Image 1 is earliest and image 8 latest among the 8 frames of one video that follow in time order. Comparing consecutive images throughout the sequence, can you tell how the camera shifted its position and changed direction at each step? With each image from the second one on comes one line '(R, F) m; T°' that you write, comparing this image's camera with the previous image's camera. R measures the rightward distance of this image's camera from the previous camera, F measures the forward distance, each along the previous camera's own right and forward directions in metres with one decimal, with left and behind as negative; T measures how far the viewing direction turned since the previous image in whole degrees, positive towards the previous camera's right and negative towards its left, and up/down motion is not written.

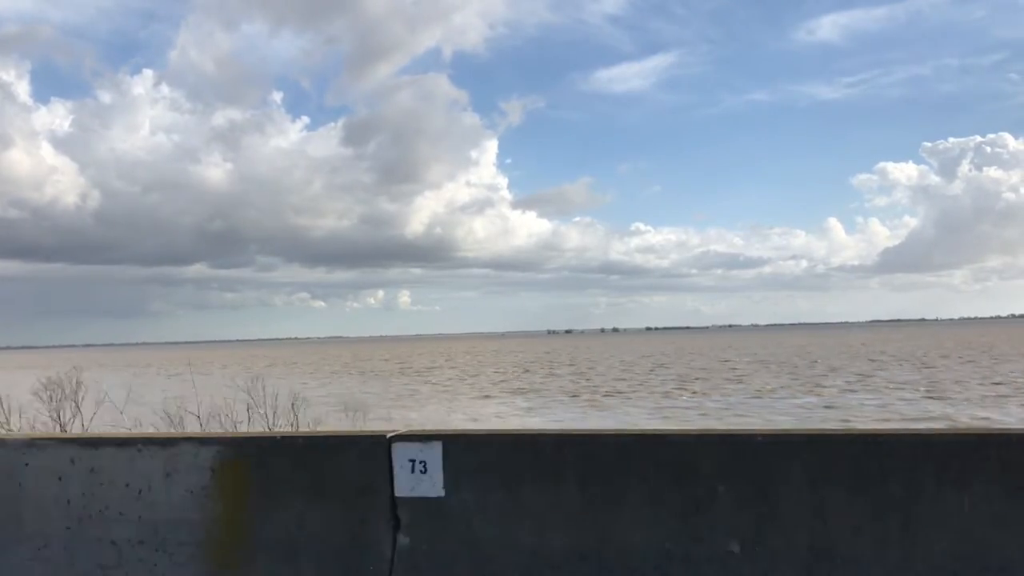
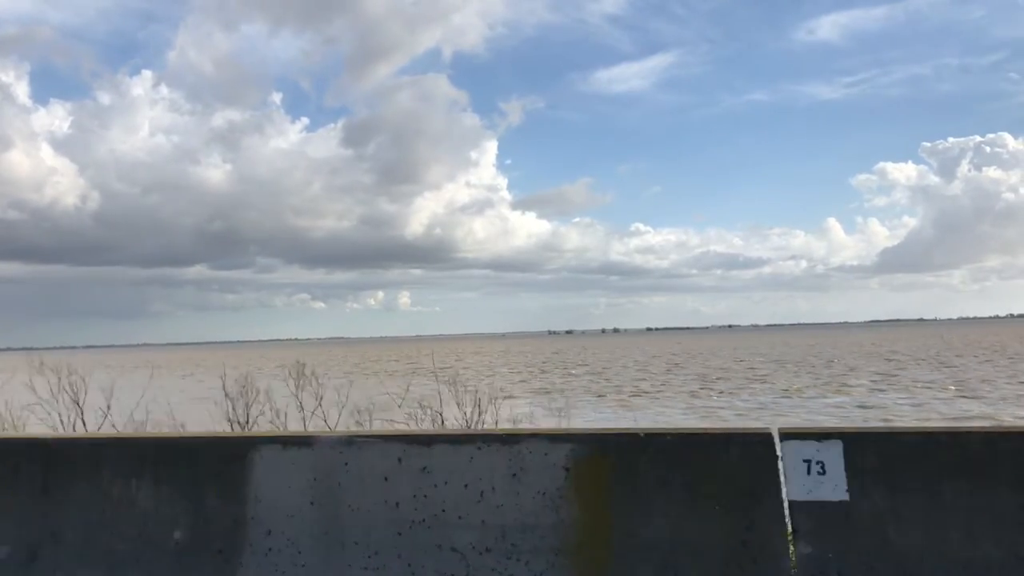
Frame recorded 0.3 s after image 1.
(-0.7, +0.1) m; 0°
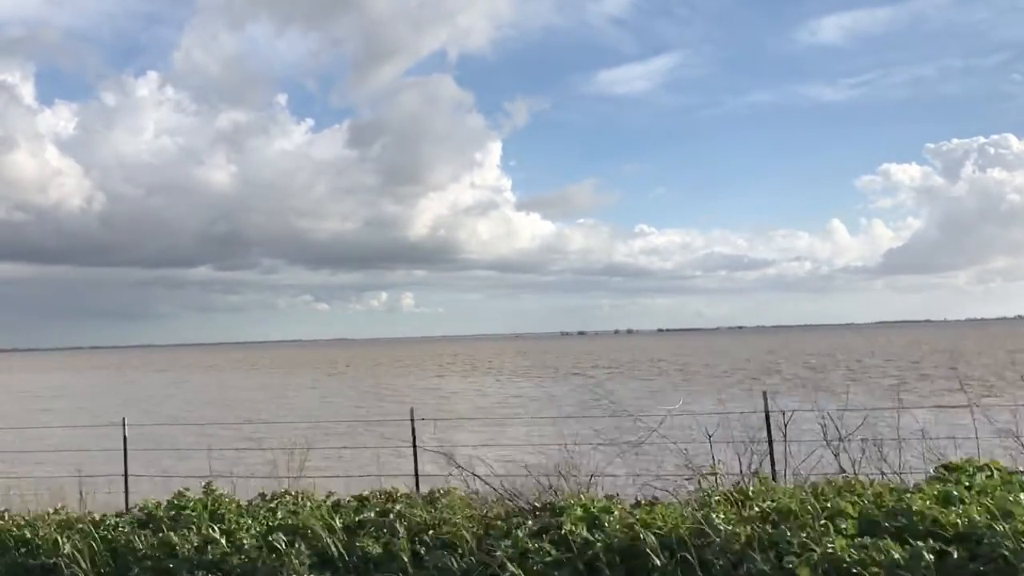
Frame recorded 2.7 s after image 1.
(-5.6, -0.7) m; 0°
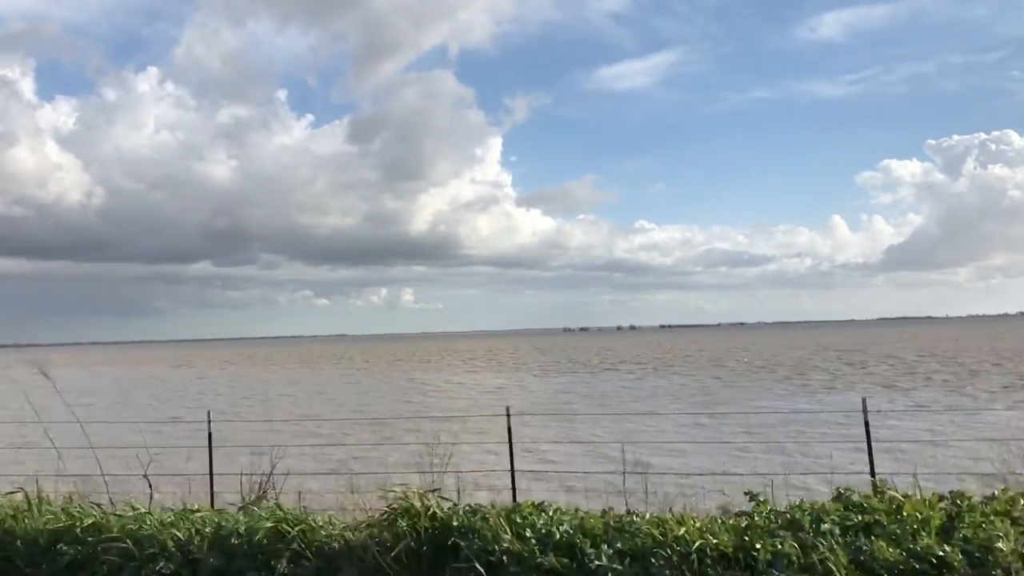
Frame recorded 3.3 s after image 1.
(-1.6, +0.5) m; 0°
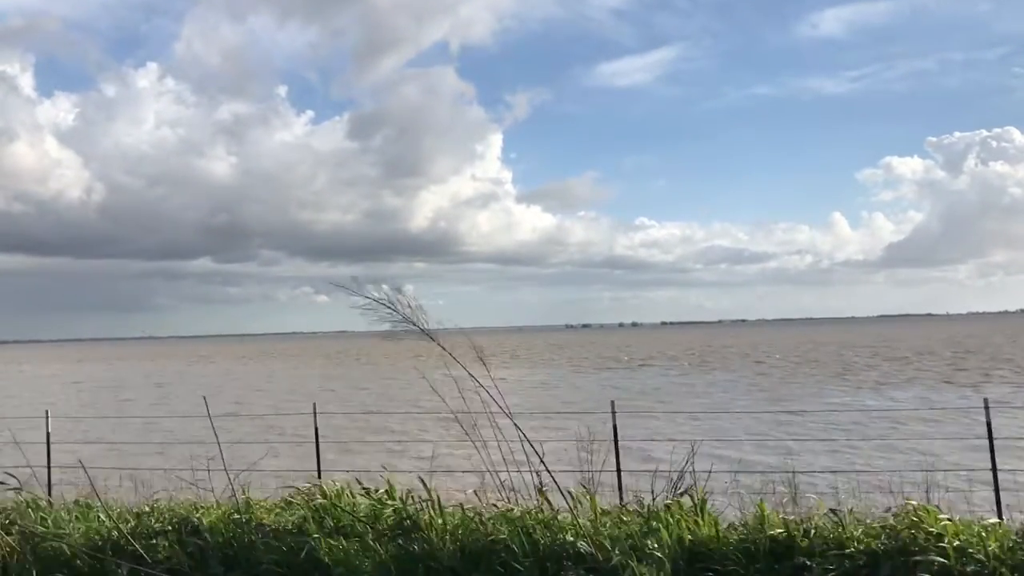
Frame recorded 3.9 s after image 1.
(-1.7, +0.5) m; 0°
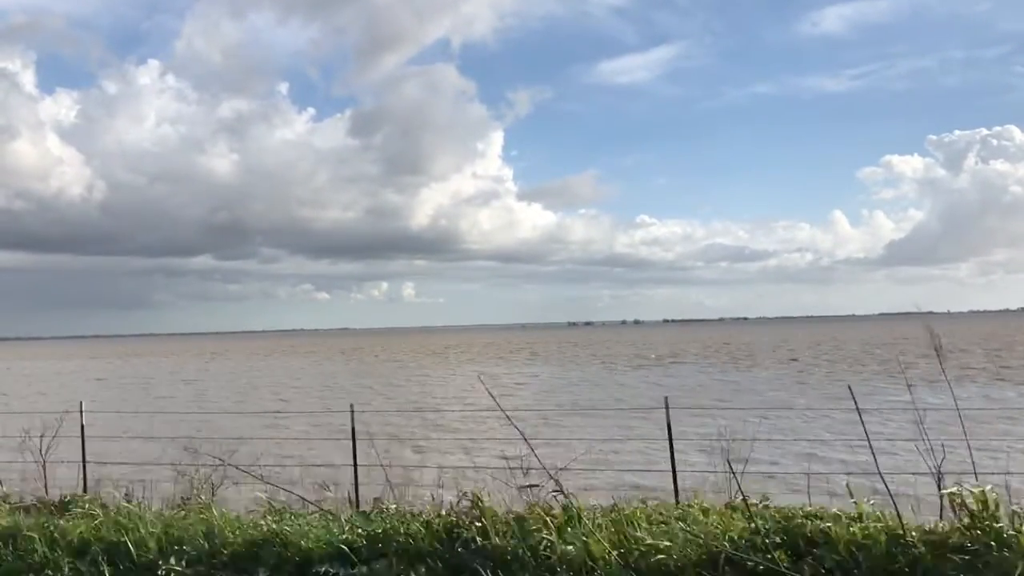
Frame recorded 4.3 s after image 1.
(-1.4, +0.4) m; 0°
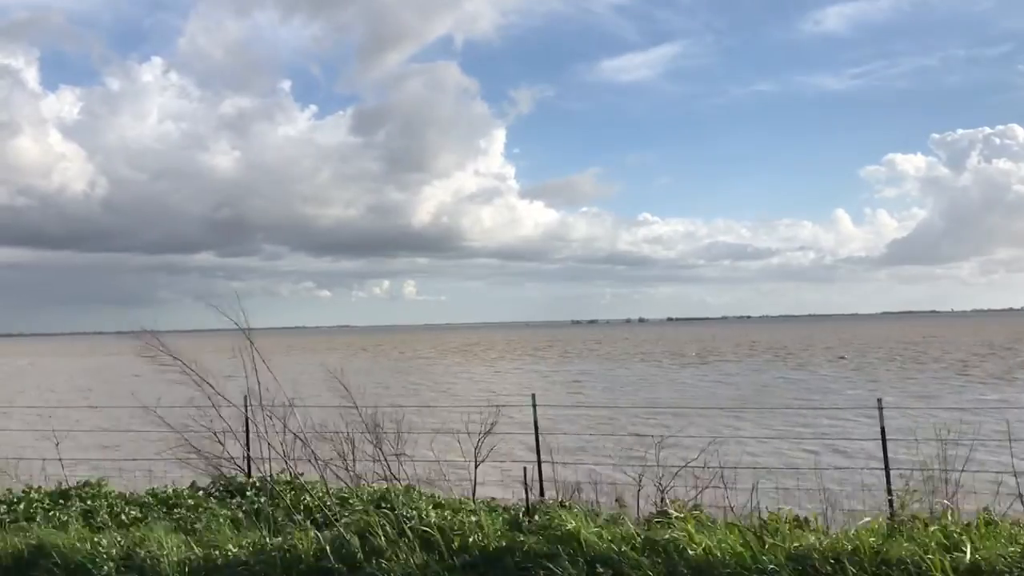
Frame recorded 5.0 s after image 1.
(-2.0, +0.5) m; 0°
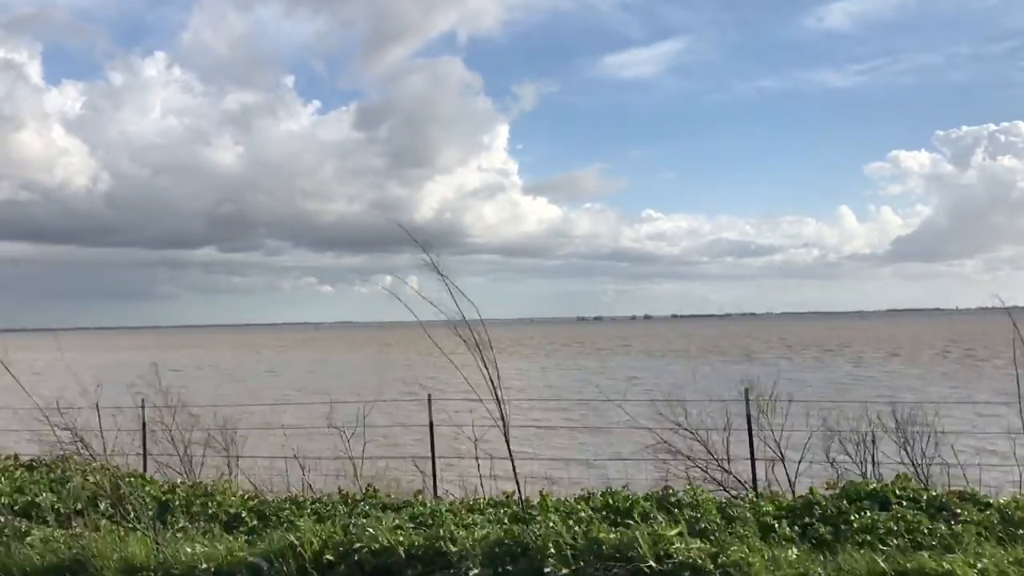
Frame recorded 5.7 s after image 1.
(-2.2, +0.5) m; 0°
